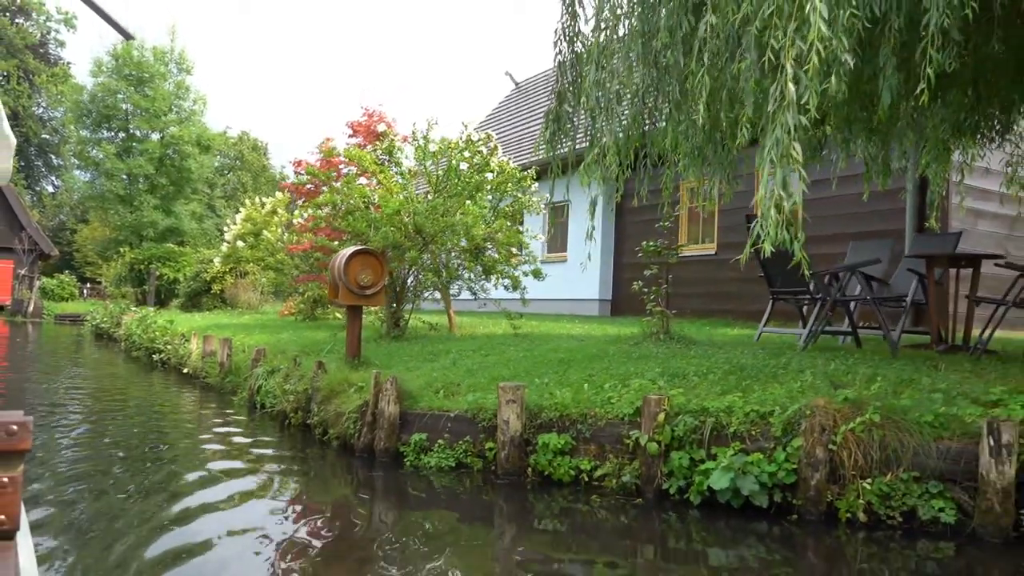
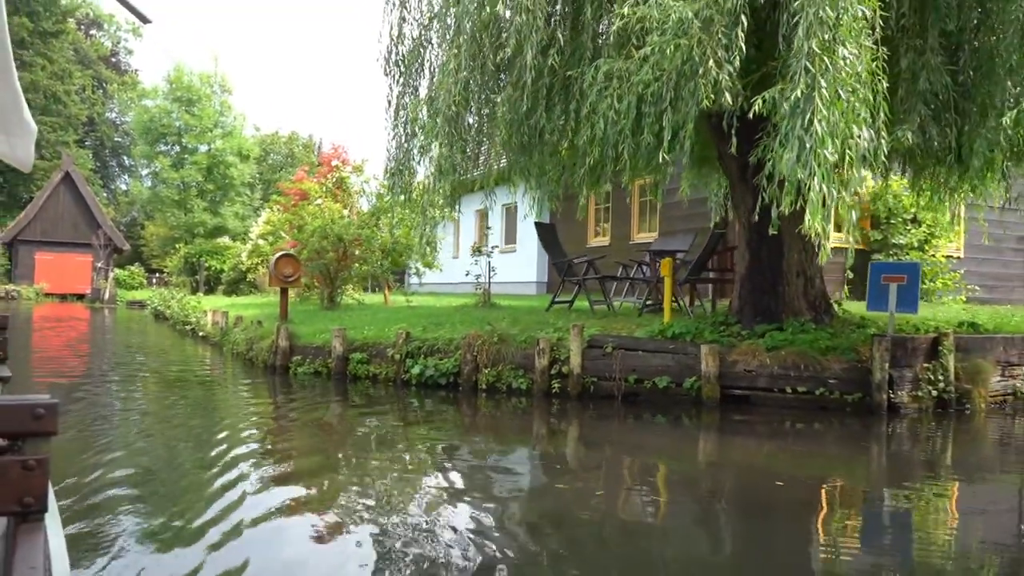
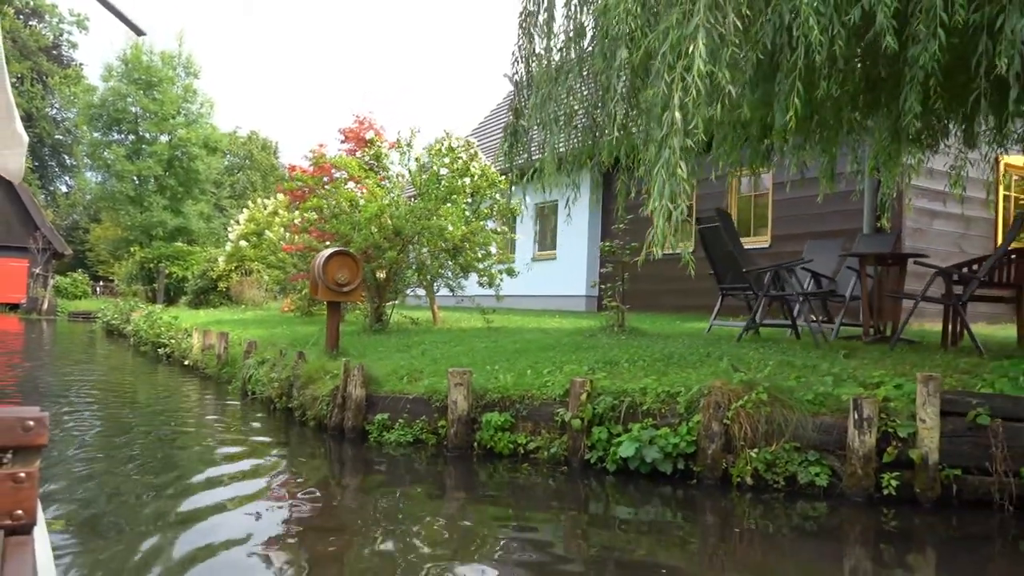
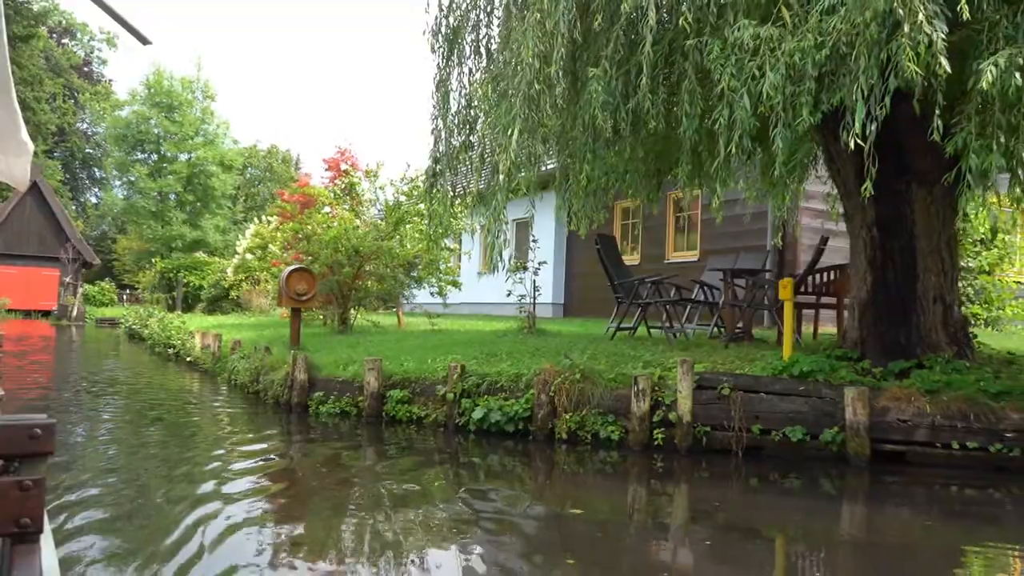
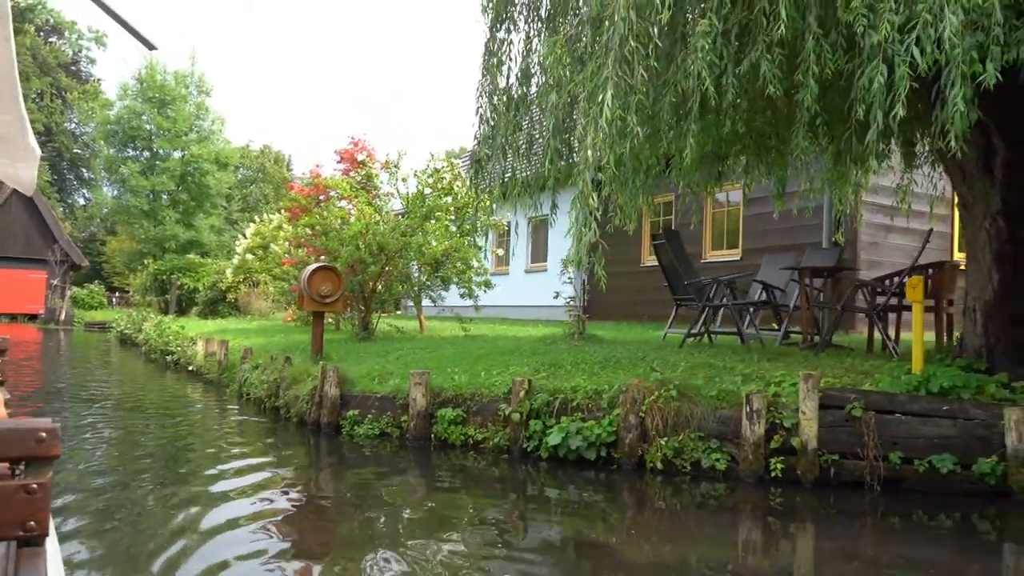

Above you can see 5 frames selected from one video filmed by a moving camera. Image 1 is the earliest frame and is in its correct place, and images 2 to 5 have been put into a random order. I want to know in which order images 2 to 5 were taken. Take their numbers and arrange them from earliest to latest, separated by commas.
3, 5, 4, 2
